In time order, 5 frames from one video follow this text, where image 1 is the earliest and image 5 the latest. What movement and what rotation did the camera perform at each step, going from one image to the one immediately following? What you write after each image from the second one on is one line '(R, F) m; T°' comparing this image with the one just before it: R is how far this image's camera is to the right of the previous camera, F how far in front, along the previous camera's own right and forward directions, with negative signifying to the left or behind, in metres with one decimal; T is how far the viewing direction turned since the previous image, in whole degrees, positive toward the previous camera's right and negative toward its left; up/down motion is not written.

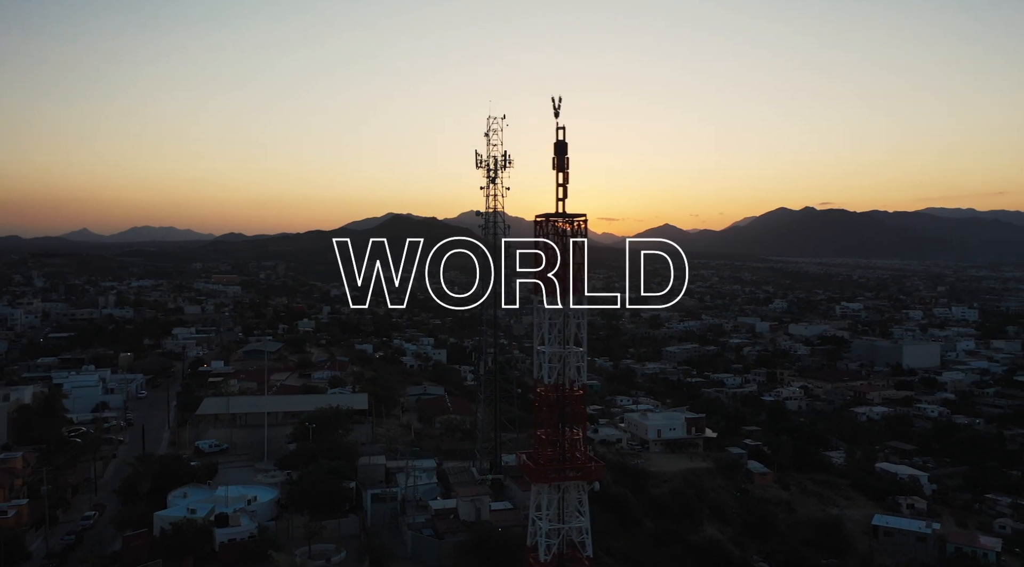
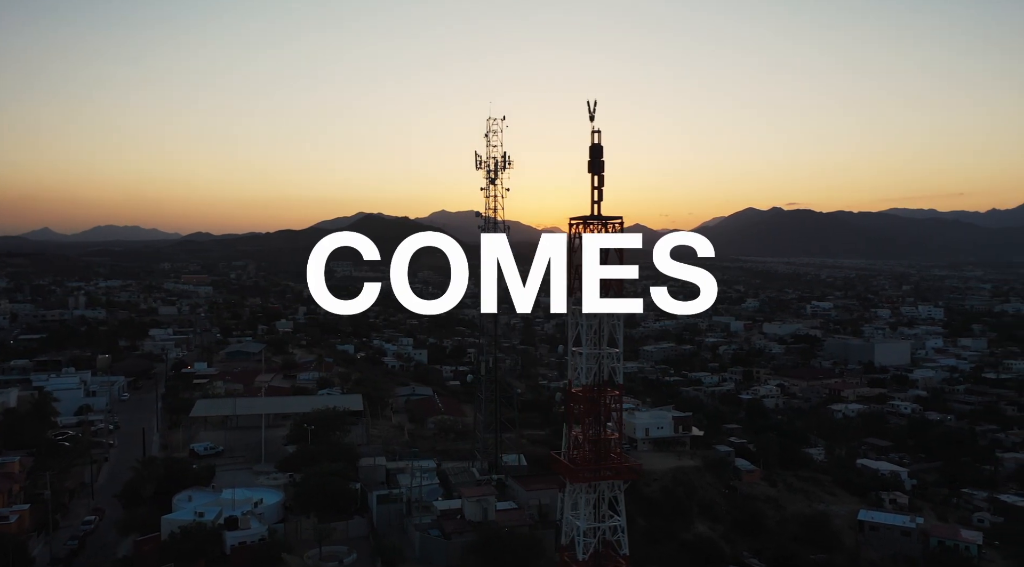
(-0.6, -0.1) m; +2°
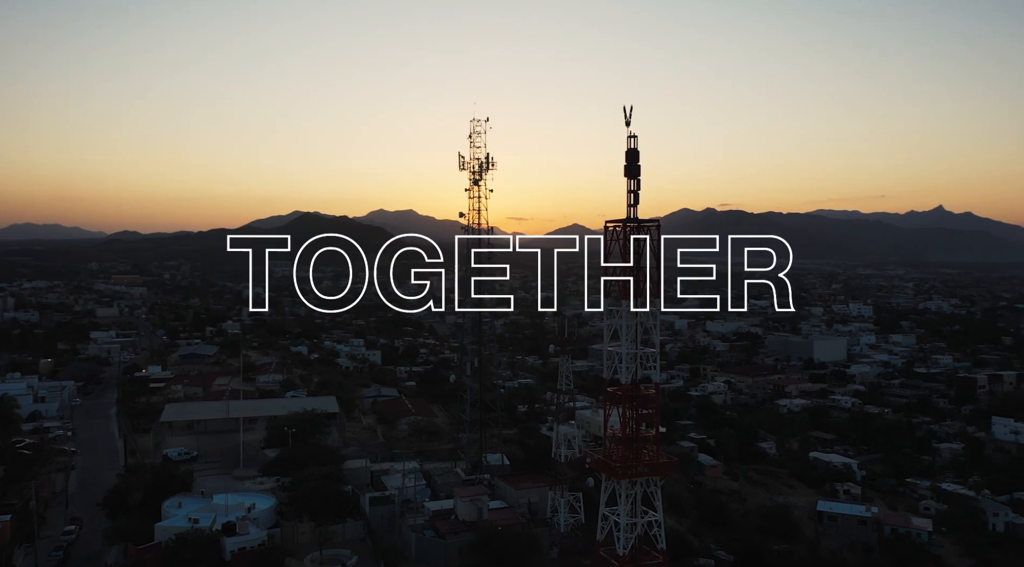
(-0.9, -0.1) m; +5°
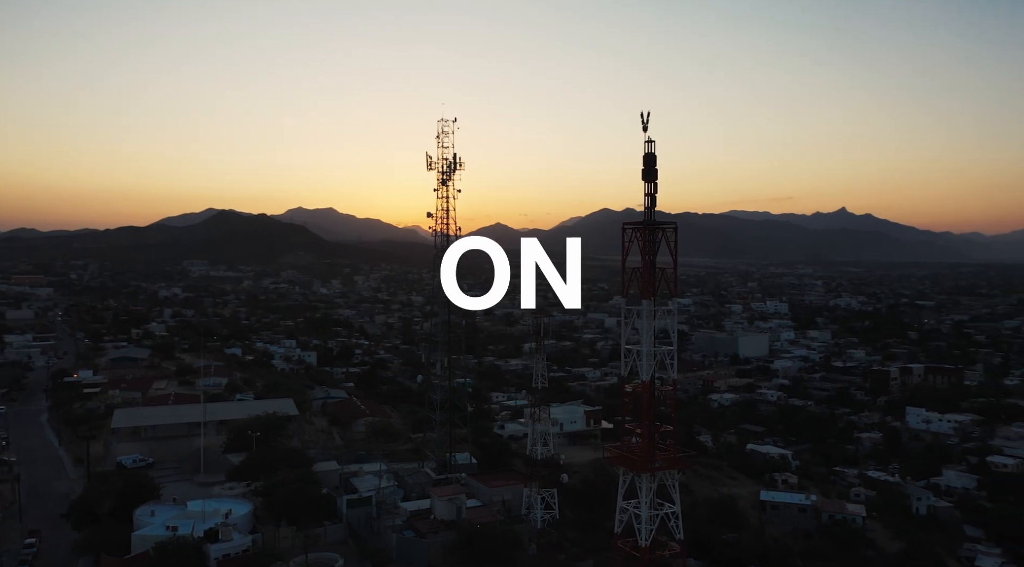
(-1.0, -0.1) m; +6°
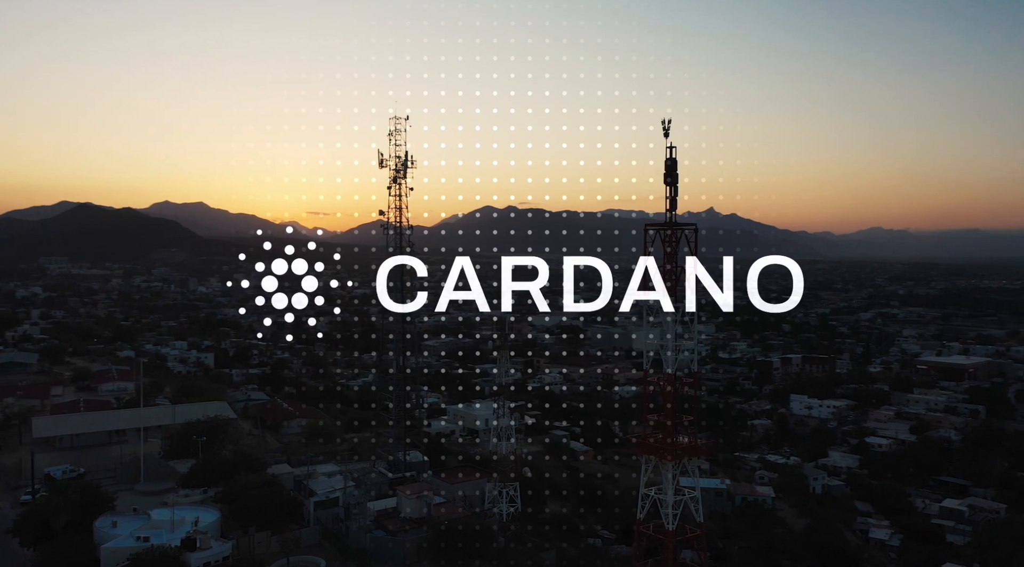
(-1.5, -0.1) m; +9°
